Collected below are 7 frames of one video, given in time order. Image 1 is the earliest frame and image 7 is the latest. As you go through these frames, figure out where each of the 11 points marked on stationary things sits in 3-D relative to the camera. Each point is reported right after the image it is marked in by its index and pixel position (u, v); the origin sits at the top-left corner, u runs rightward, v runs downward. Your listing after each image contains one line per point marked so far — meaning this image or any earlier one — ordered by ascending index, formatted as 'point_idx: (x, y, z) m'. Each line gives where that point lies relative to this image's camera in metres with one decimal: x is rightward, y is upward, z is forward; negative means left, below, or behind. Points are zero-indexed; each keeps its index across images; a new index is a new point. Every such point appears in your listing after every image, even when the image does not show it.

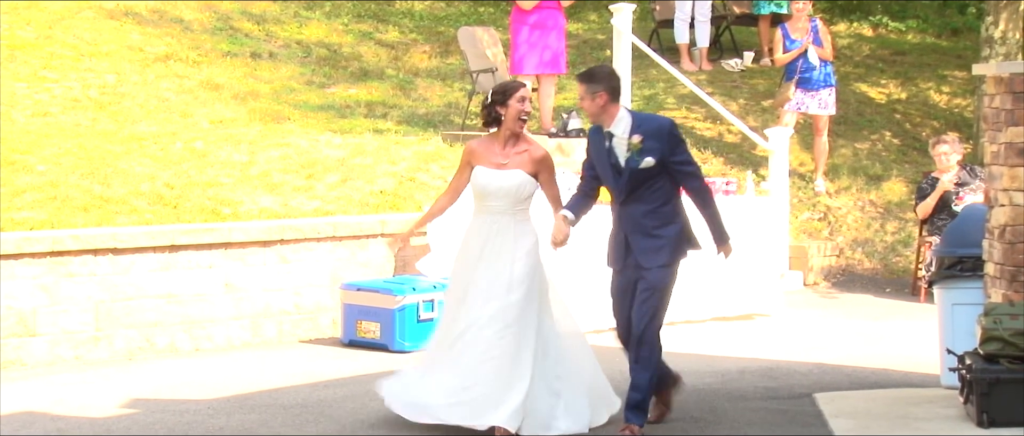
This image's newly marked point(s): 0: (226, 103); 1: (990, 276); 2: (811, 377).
0: (-2.3, +1.0, +14.5) m
1: (+2.2, -0.3, +8.2) m
2: (+1.5, -0.8, +8.8) m
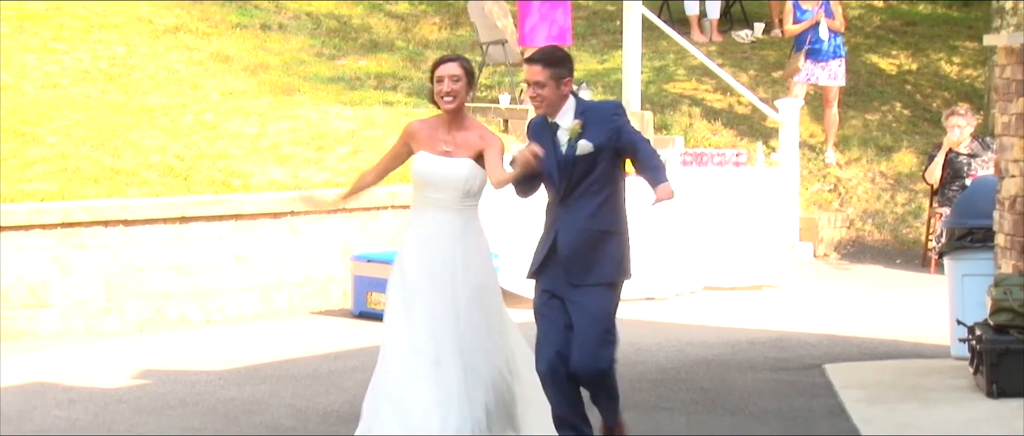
0: (-2.2, +1.2, +14.5) m
1: (+2.3, -0.1, +8.2) m
2: (+1.5, -0.6, +8.8) m
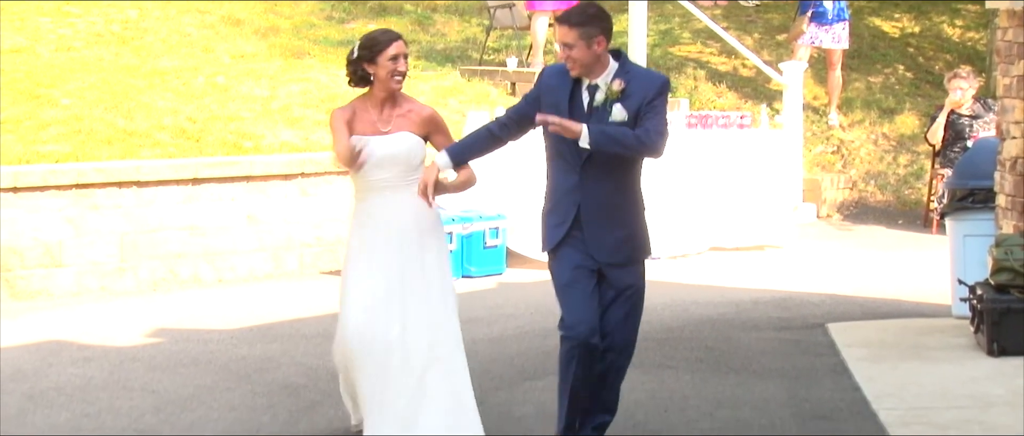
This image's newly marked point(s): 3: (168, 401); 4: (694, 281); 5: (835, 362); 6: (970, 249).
0: (-2.2, +1.5, +14.6) m
1: (+2.3, 0.0, +8.3) m
2: (+1.6, -0.4, +8.9) m
3: (-1.4, -0.8, +7.4) m
4: (+1.0, -0.3, +9.7) m
5: (+1.5, -0.7, +8.0) m
6: (+2.2, -0.1, +8.4) m
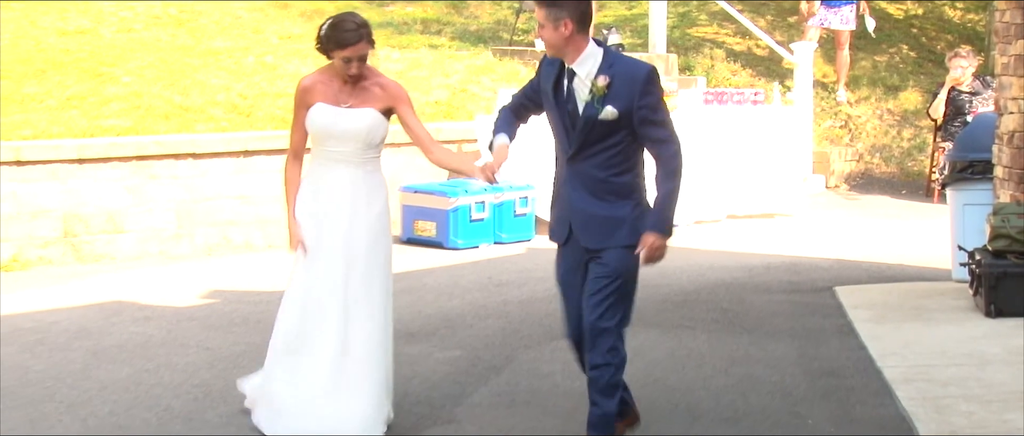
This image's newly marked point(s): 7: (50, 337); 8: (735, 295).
0: (-1.9, +1.7, +15.3) m
1: (+2.4, +0.2, +8.8) m
2: (+1.7, -0.3, +9.5) m
3: (-1.3, -0.6, +8.0) m
4: (+1.2, -0.2, +10.3) m
5: (+1.6, -0.5, +8.6) m
6: (+2.3, 0.0, +9.0) m
7: (-2.2, -0.6, +8.3) m
8: (+1.2, -0.4, +9.1) m
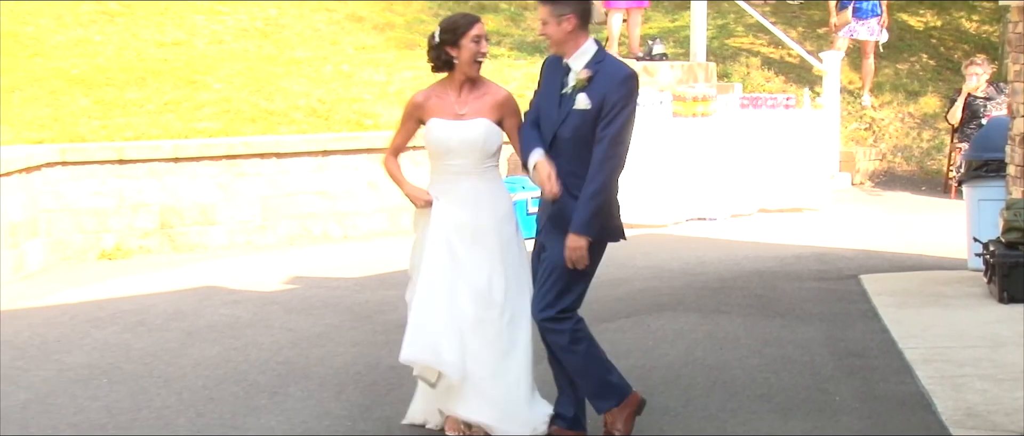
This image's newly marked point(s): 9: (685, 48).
0: (-1.4, +1.8, +16.2) m
1: (+2.7, +0.2, +9.6) m
2: (+2.1, -0.3, +10.4) m
3: (-1.1, -0.6, +9.0) m
4: (+1.5, -0.1, +11.2) m
5: (+1.9, -0.5, +9.5) m
6: (+2.6, 0.0, +9.8) m
7: (-1.9, -0.5, +9.3) m
8: (+1.5, -0.4, +10.0) m
9: (+1.6, +1.6, +16.1) m
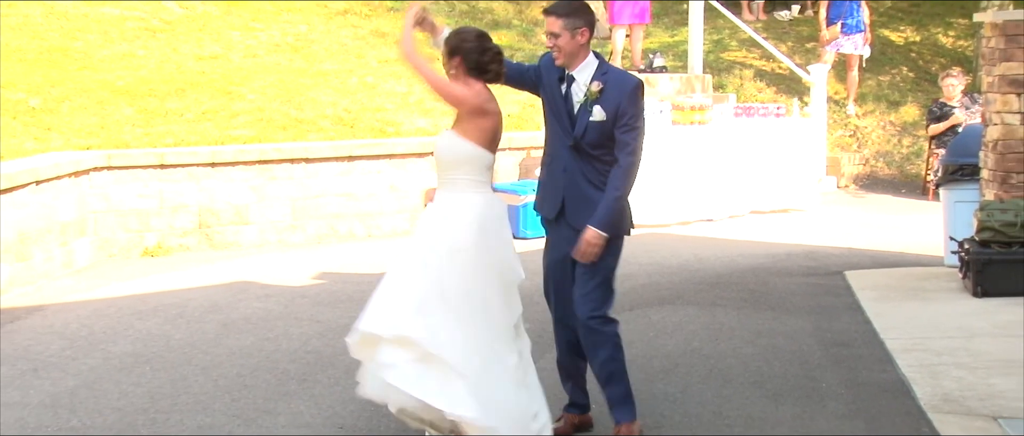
0: (-1.3, +1.7, +17.1) m
1: (+2.8, +0.2, +10.5) m
2: (+2.1, -0.3, +11.2) m
3: (-1.0, -0.6, +9.8) m
4: (+1.6, -0.1, +12.0) m
5: (+2.0, -0.5, +10.3) m
6: (+2.7, 0.0, +10.6) m
7: (-1.9, -0.5, +10.1) m
8: (+1.5, -0.4, +10.8) m
9: (+1.7, +1.5, +16.9) m
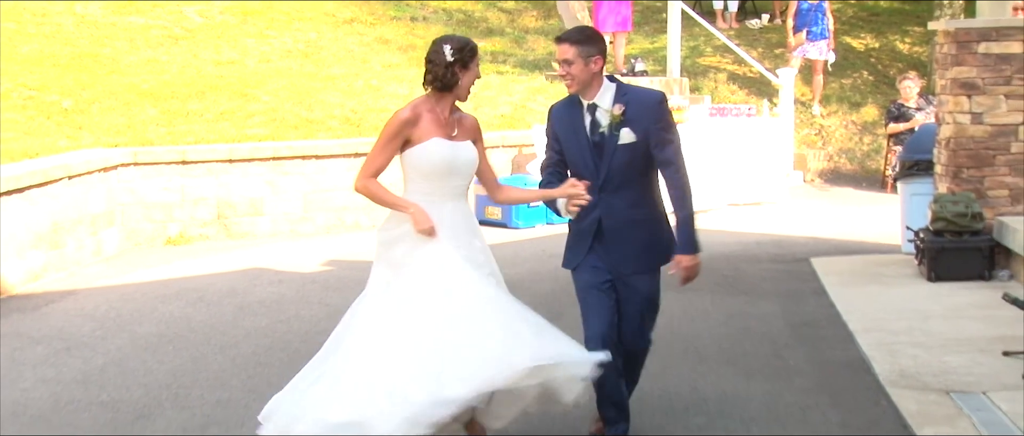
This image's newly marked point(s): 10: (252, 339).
0: (-1.4, +1.8, +18.0) m
1: (+2.8, +0.3, +11.4) m
2: (+2.1, -0.2, +12.1) m
3: (-1.0, -0.6, +10.7) m
4: (+1.5, -0.1, +12.9) m
5: (+1.9, -0.4, +11.2) m
6: (+2.7, +0.1, +11.5) m
7: (-1.9, -0.5, +11.1) m
8: (+1.5, -0.3, +11.7) m
9: (+1.6, +1.6, +17.9) m
10: (-1.5, -0.7, +10.0) m
